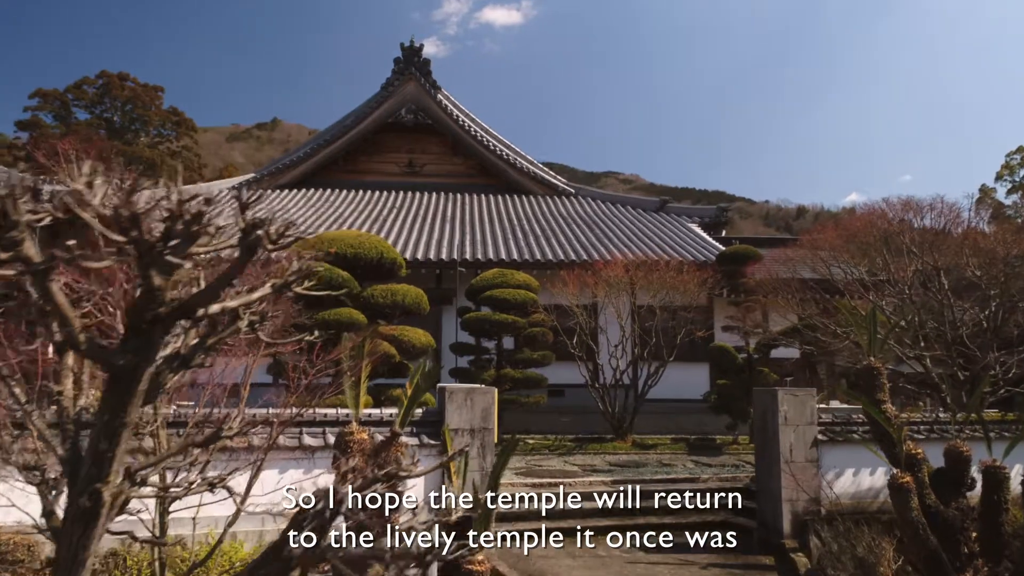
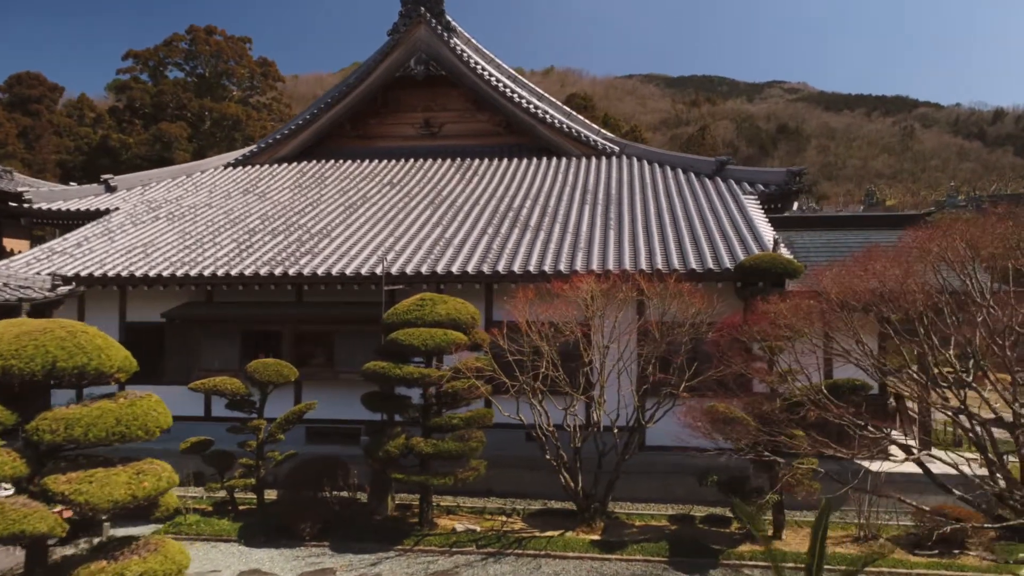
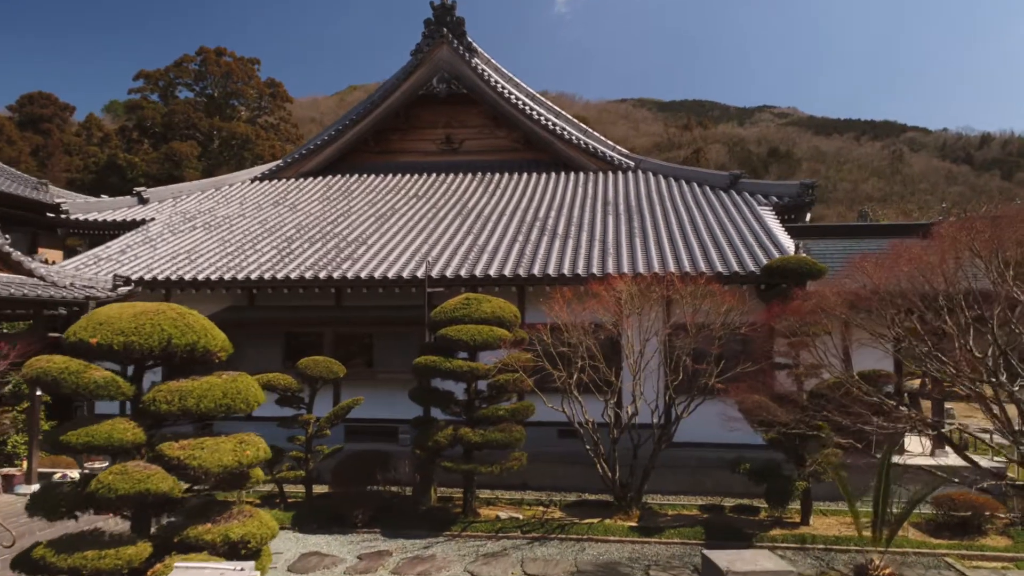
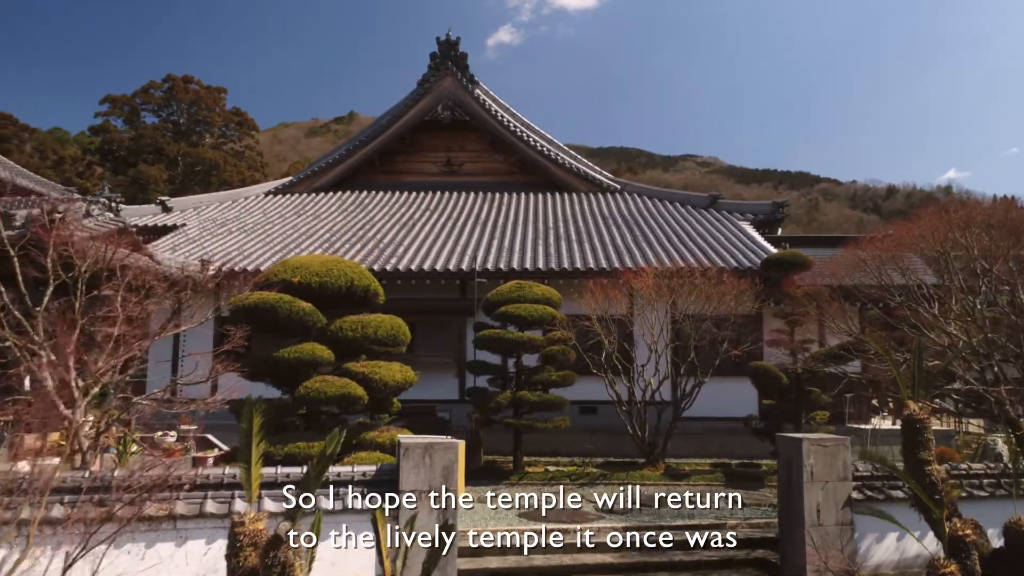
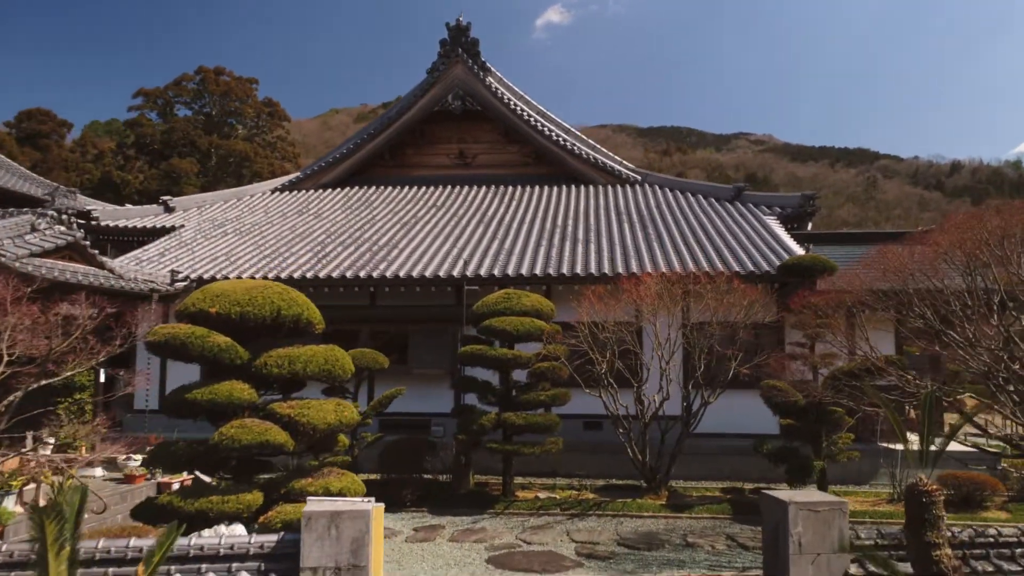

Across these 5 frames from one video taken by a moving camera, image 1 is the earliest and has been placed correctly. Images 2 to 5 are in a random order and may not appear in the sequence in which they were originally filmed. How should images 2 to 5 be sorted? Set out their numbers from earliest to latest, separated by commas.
4, 5, 3, 2
